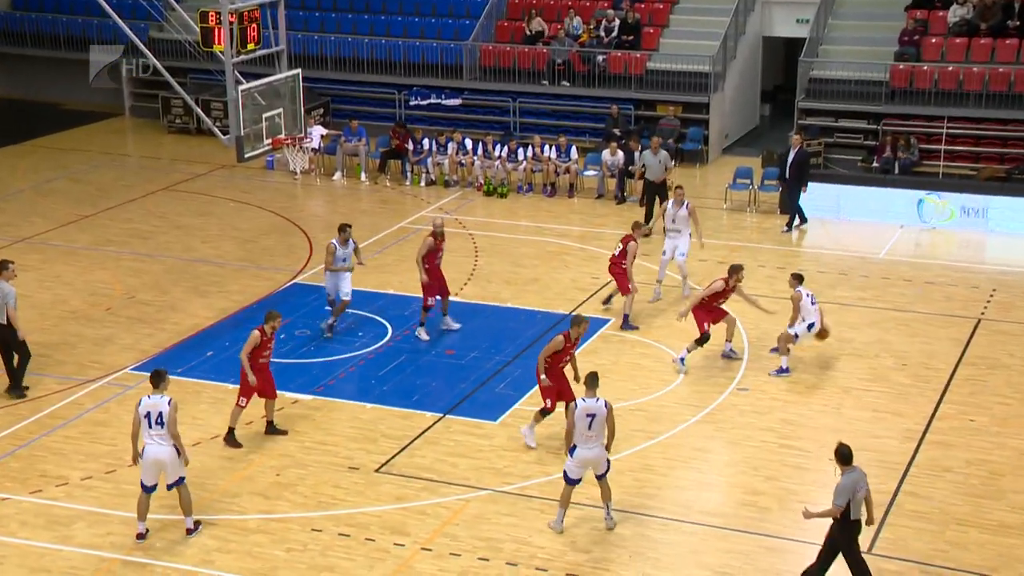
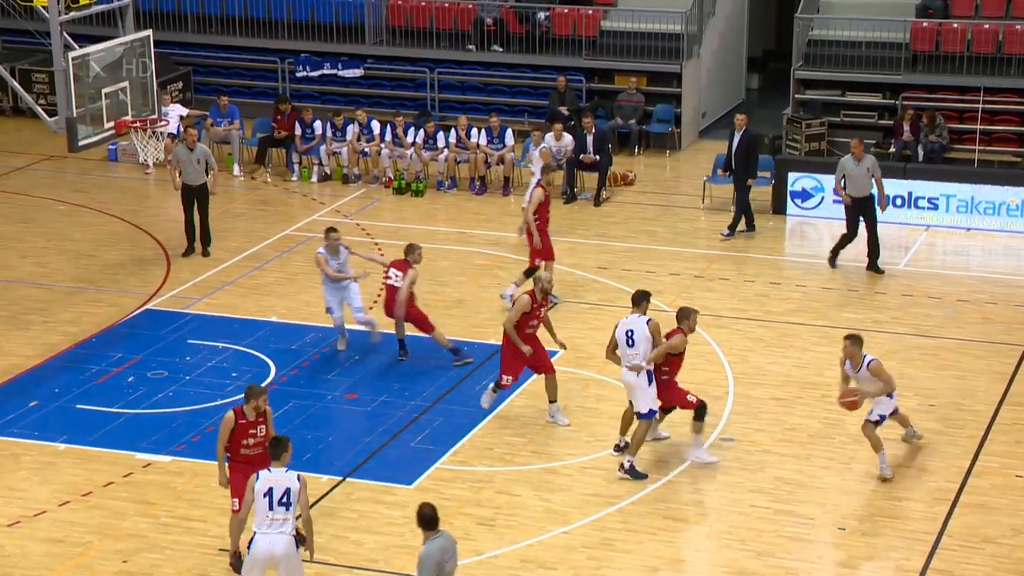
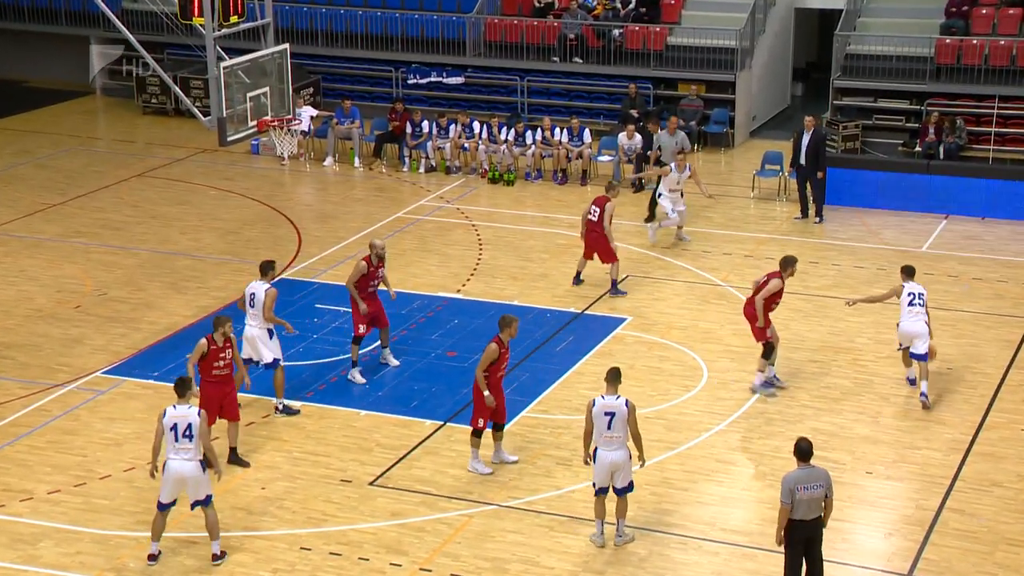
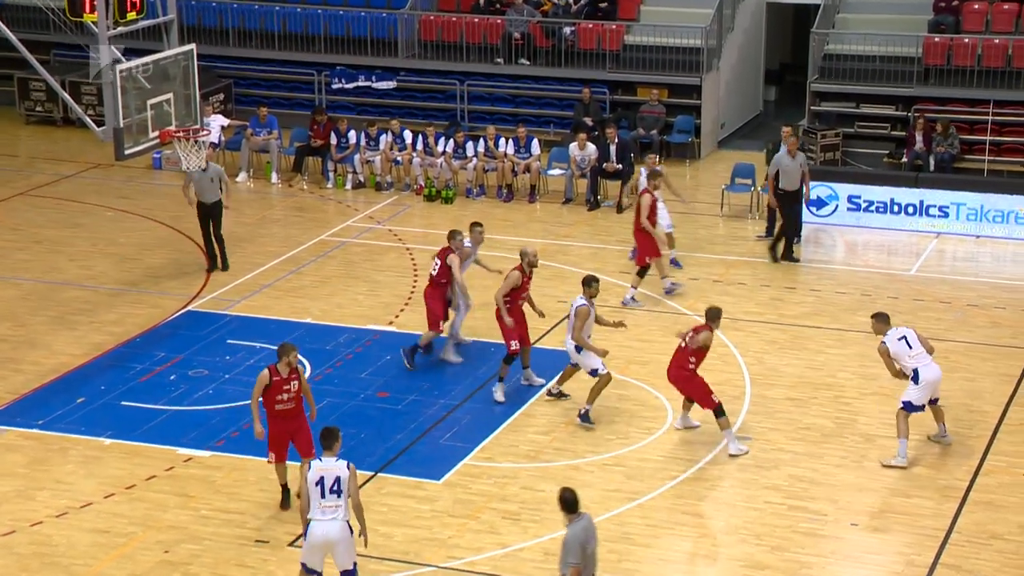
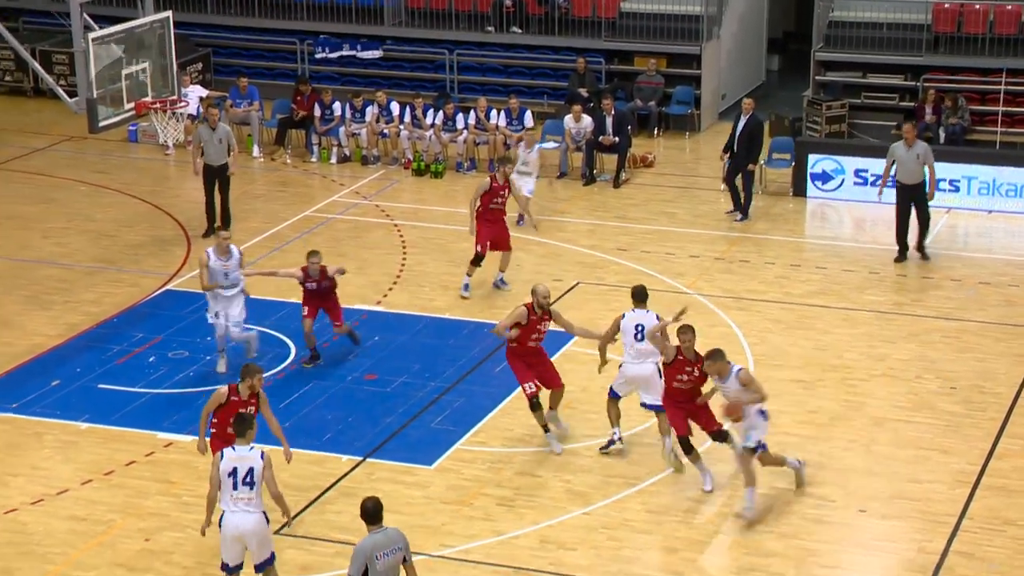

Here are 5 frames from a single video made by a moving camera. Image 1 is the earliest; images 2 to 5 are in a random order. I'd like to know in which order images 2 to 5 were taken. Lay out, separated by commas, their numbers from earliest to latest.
3, 4, 2, 5
